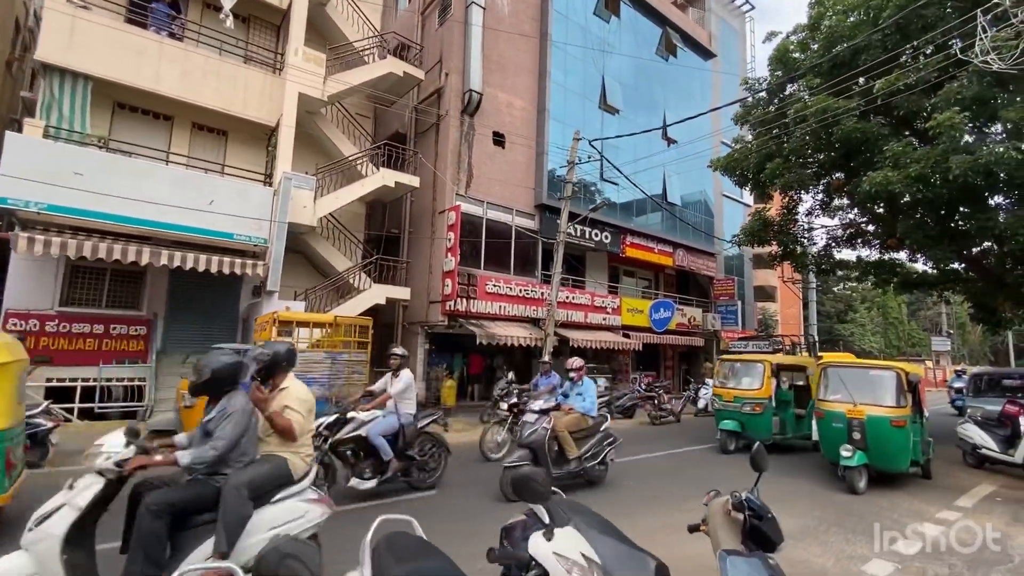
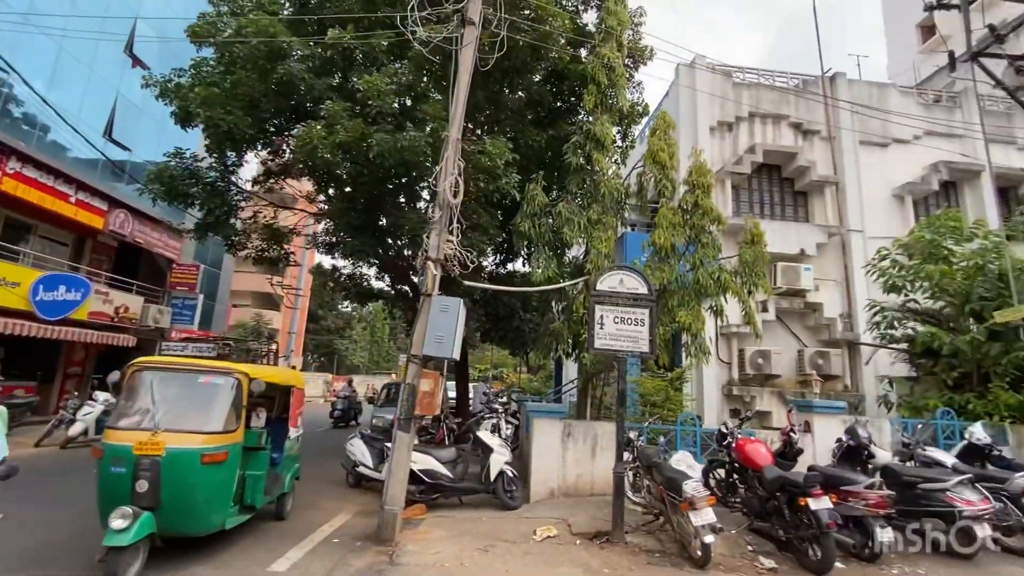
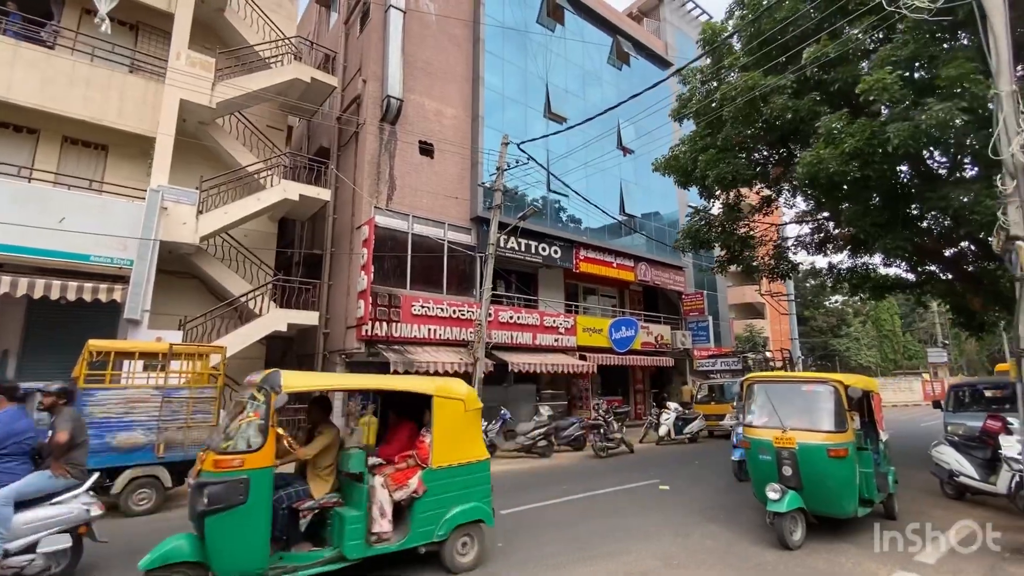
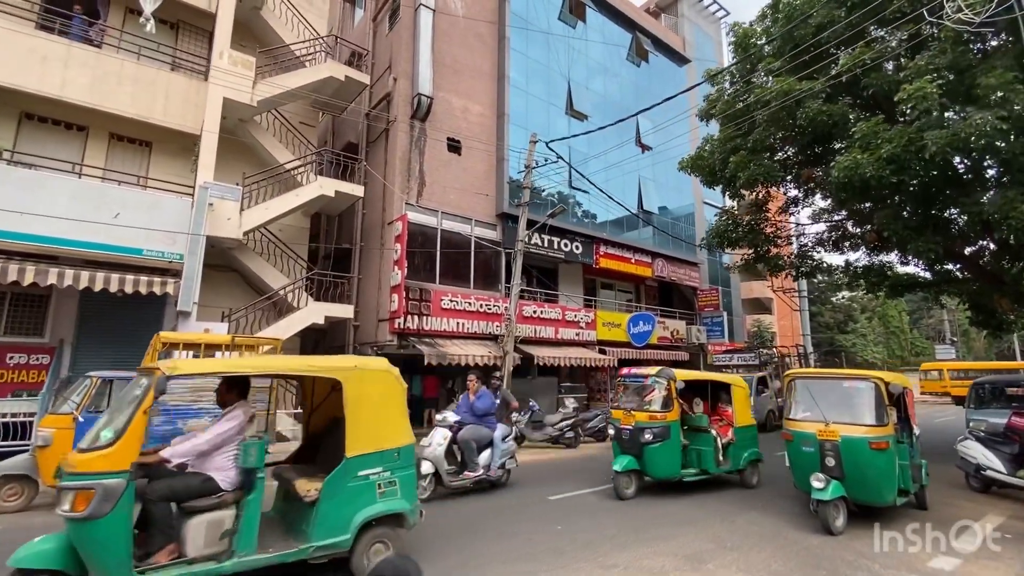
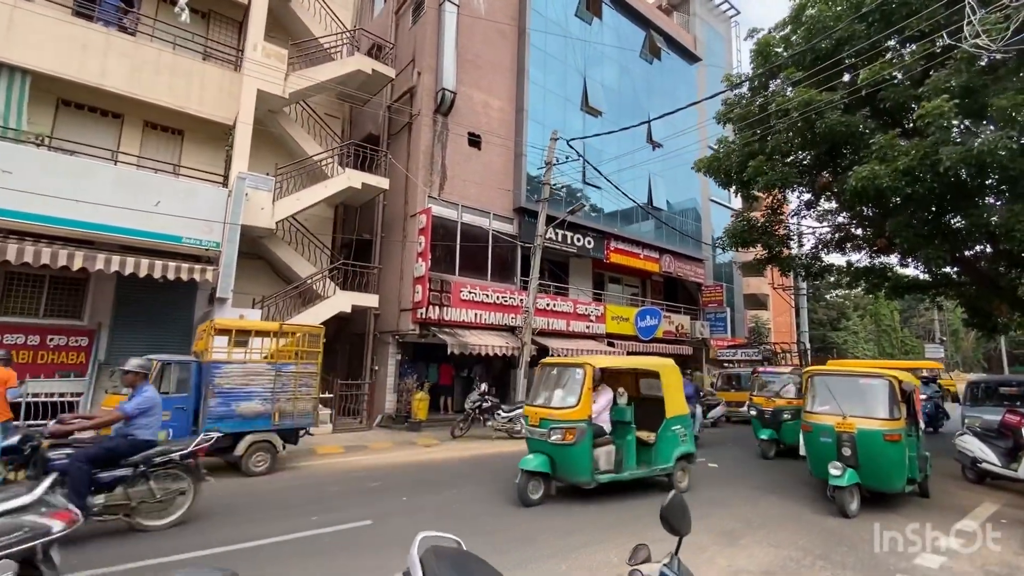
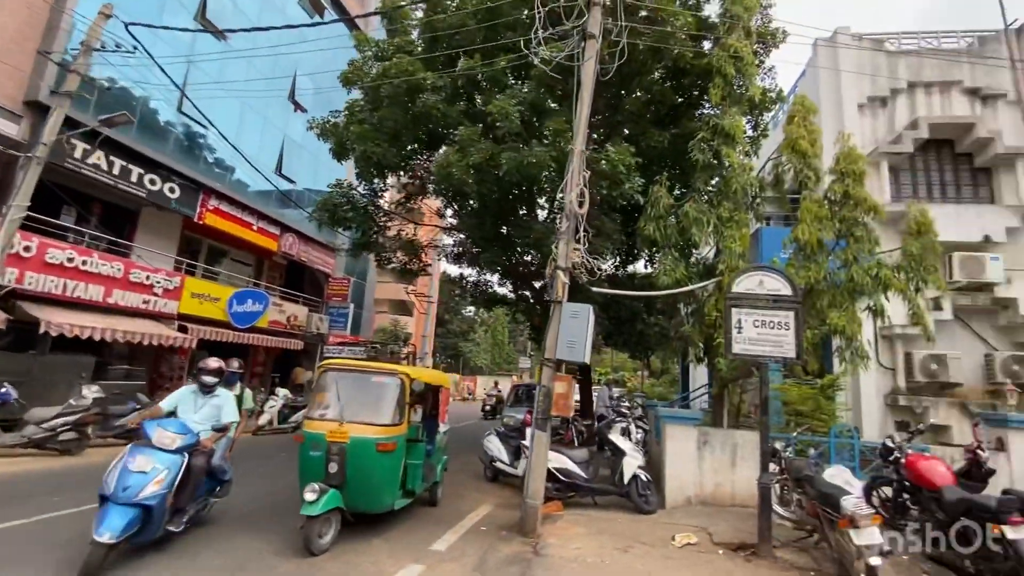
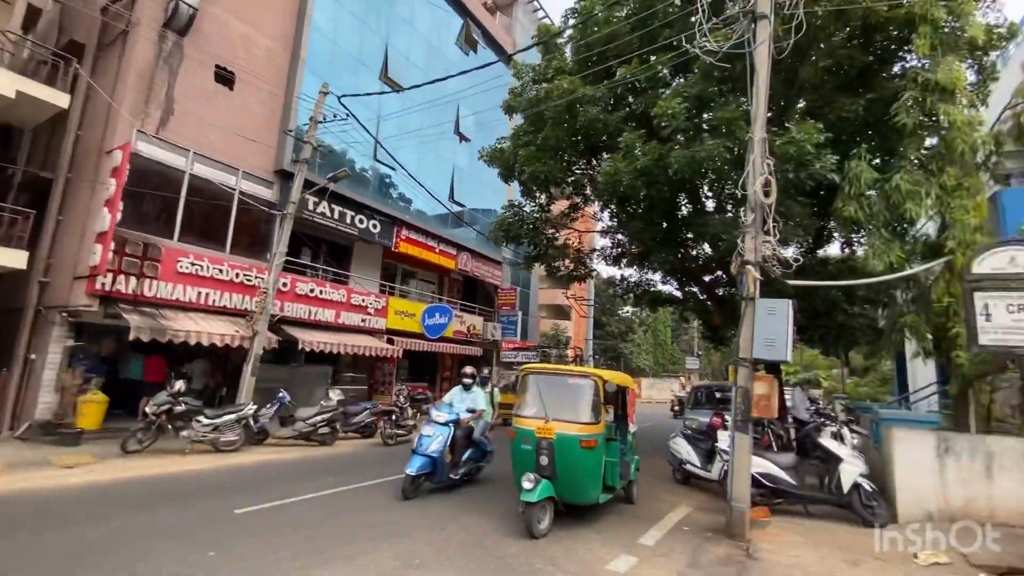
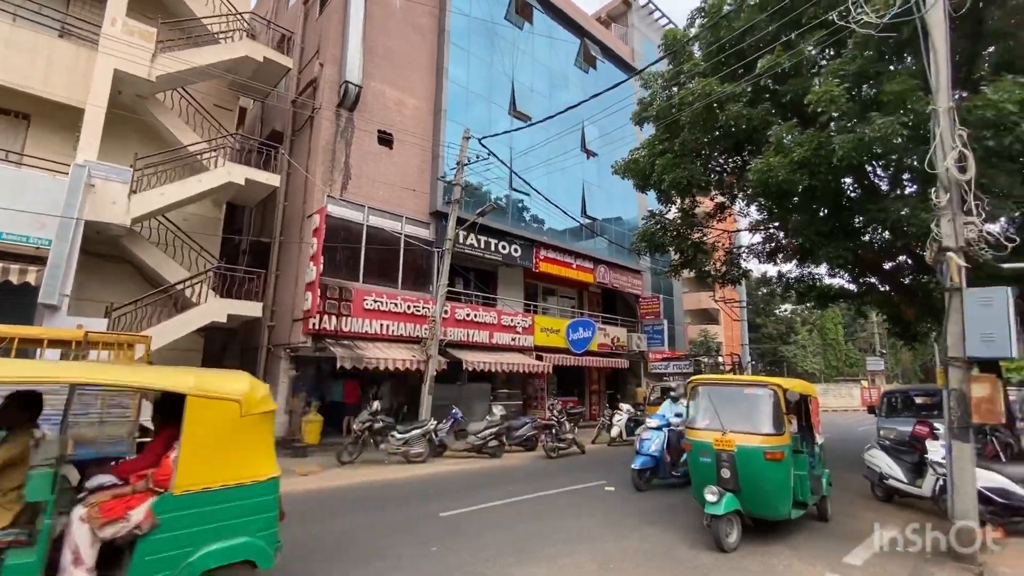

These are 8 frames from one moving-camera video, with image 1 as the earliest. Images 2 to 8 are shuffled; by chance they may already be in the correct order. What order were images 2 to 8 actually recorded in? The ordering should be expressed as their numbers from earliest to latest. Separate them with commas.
5, 4, 3, 8, 7, 6, 2
